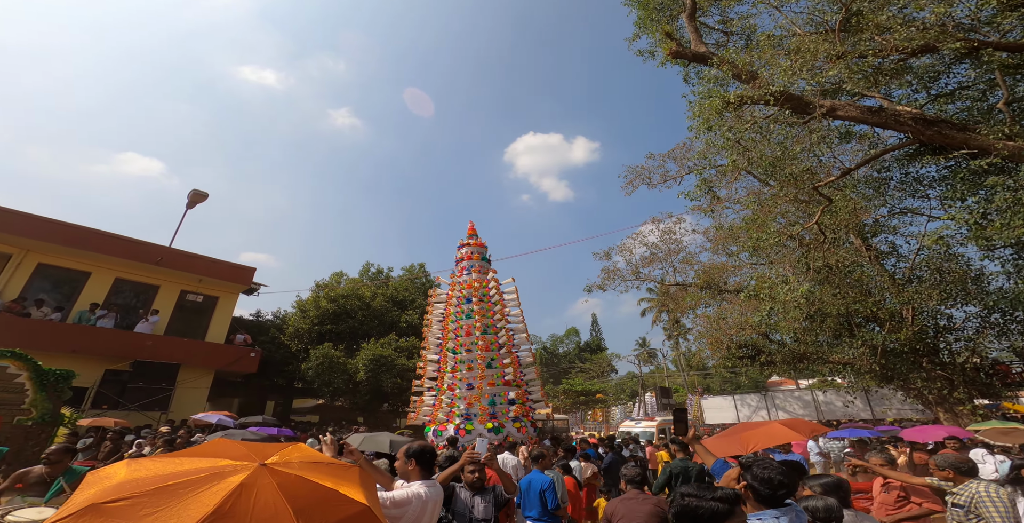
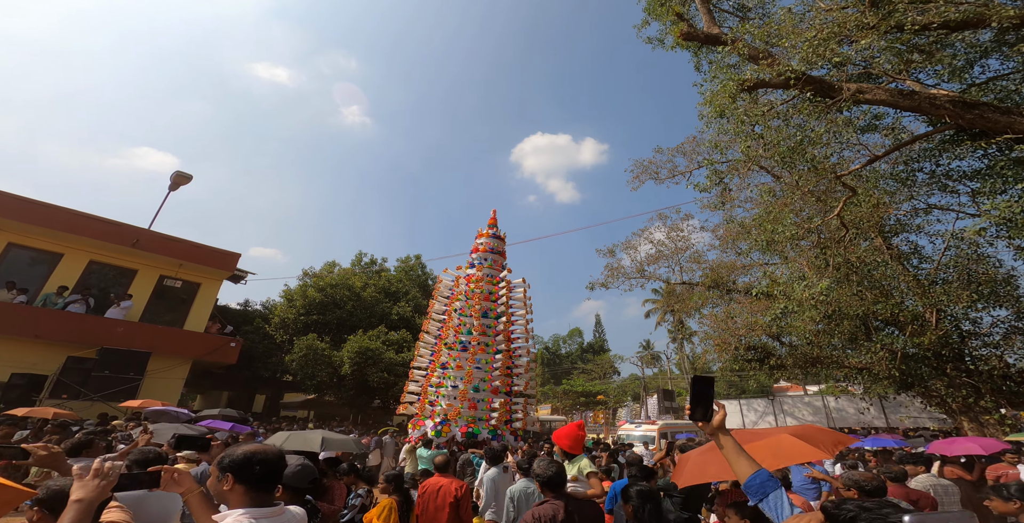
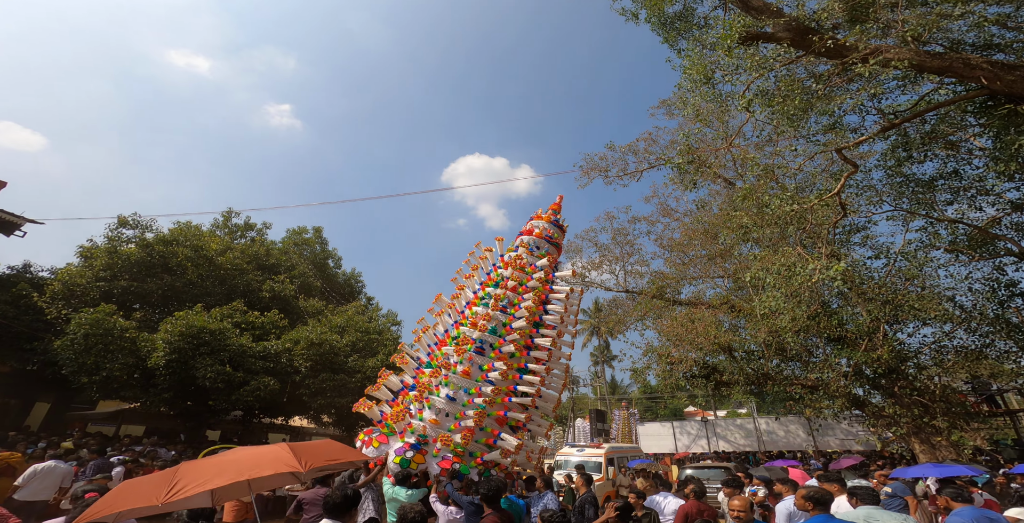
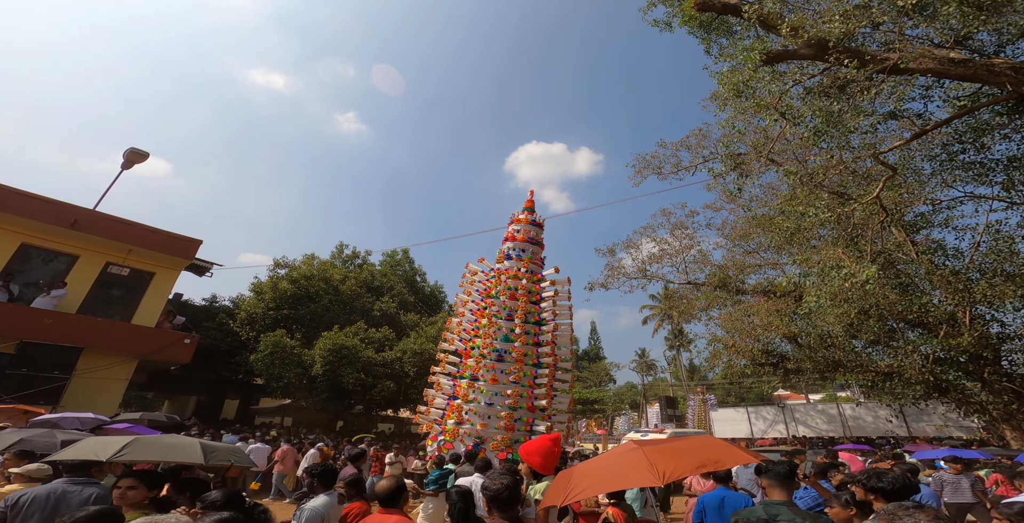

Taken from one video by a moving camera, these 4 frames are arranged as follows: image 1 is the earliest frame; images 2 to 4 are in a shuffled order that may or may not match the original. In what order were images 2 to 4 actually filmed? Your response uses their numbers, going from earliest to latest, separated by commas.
2, 4, 3
